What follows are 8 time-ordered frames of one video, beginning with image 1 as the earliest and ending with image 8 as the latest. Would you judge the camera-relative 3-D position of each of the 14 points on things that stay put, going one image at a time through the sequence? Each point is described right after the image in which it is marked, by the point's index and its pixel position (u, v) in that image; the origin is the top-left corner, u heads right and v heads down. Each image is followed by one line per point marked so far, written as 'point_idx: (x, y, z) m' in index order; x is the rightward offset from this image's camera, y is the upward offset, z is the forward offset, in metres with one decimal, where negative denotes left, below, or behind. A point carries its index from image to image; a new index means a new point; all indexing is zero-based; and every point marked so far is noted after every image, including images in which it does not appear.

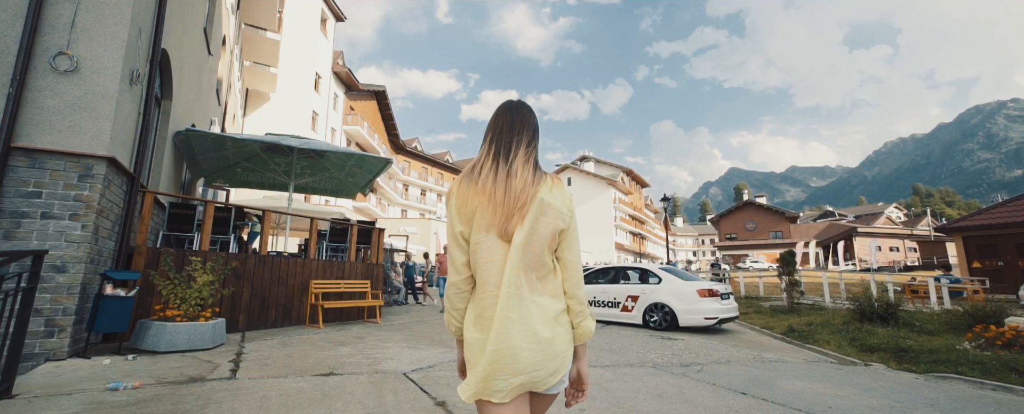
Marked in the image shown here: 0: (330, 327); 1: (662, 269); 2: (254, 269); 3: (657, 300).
0: (-3.4, -2.3, +7.2) m
1: (+3.4, -1.4, +8.5) m
2: (-4.5, -1.1, +6.6) m
3: (+3.1, -2.0, +8.0) m
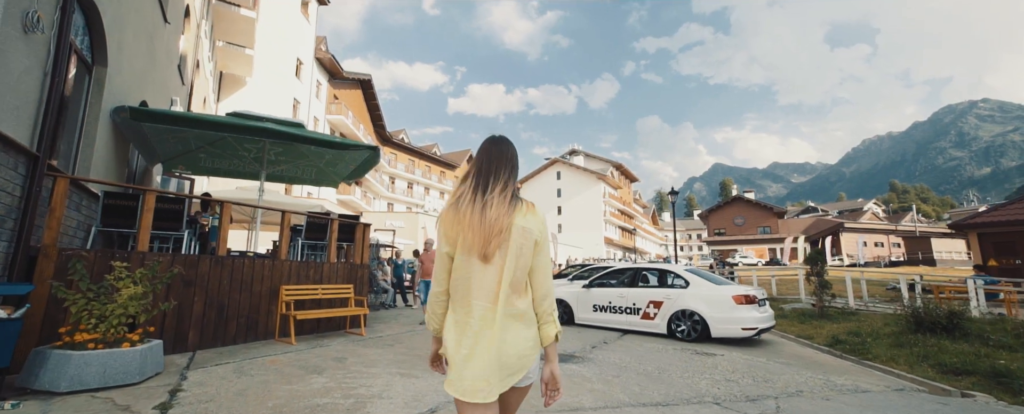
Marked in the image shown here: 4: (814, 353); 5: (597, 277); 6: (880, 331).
0: (-3.3, -2.1, +6.0) m
1: (+3.5, -1.3, +7.5) m
2: (-4.3, -0.9, +5.4) m
3: (+3.2, -1.8, +7.0) m
4: (+5.0, -2.4, +6.3) m
5: (+1.9, -1.6, +8.6) m
6: (+6.6, -2.2, +6.8) m
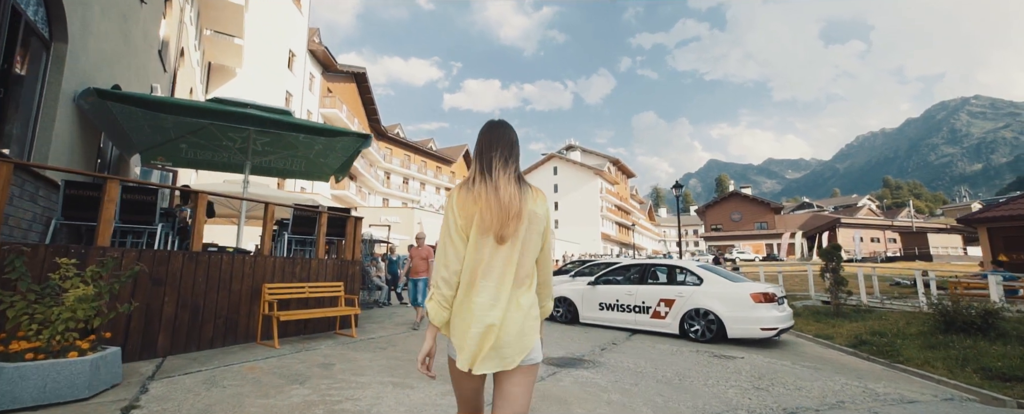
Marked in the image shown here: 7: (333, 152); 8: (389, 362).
0: (-3.2, -2.0, +5.5) m
1: (+3.5, -1.1, +7.1) m
2: (-4.2, -0.8, +4.9) m
3: (+3.2, -1.7, +6.6) m
4: (+5.0, -2.3, +5.9) m
5: (+1.9, -1.4, +8.1) m
6: (+6.6, -2.1, +6.4) m
7: (-4.7, +1.5, +9.9) m
8: (-1.5, -2.0, +4.8) m
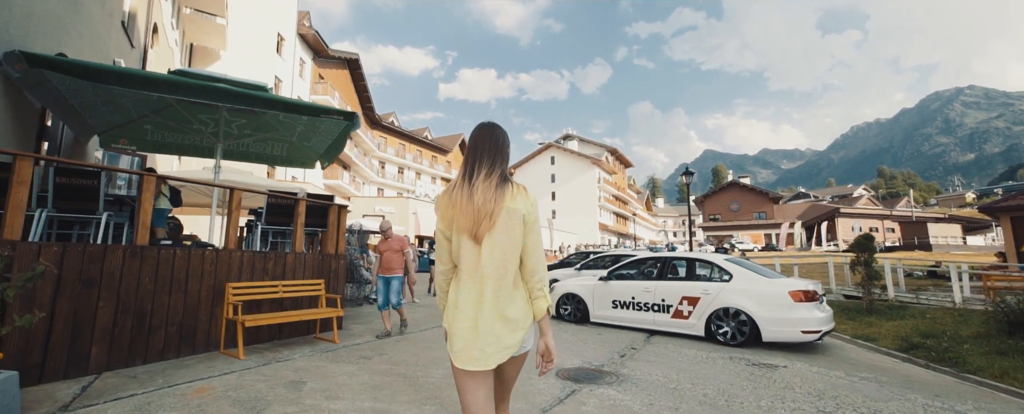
0: (-3.1, -1.8, +4.7) m
1: (+3.6, -0.9, +6.3) m
2: (-4.1, -0.7, +4.0) m
3: (+3.3, -1.5, +5.8) m
4: (+5.1, -2.1, +5.2) m
5: (+2.0, -1.2, +7.3) m
6: (+6.7, -1.9, +5.7) m
7: (-4.6, +1.7, +9.0) m
8: (-1.5, -1.8, +4.0) m
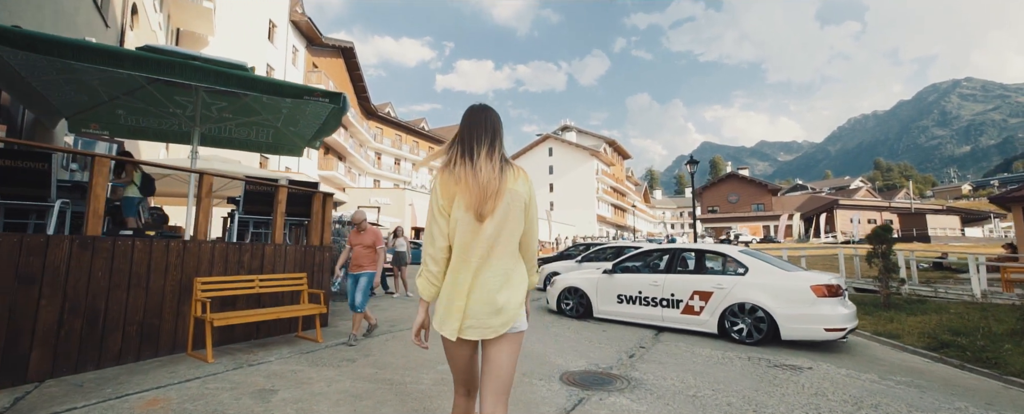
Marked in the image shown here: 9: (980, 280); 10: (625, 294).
0: (-3.2, -1.7, +4.2) m
1: (+3.6, -0.7, +5.9) m
2: (-4.1, -0.5, +3.5) m
3: (+3.3, -1.3, +5.4) m
4: (+5.1, -1.9, +4.8) m
5: (+2.0, -1.0, +6.9) m
6: (+6.7, -1.7, +5.3) m
7: (-4.7, +2.0, +8.5) m
8: (-1.5, -1.7, +3.5) m
9: (+10.3, -1.6, +8.4) m
10: (+1.9, -1.5, +6.5) m
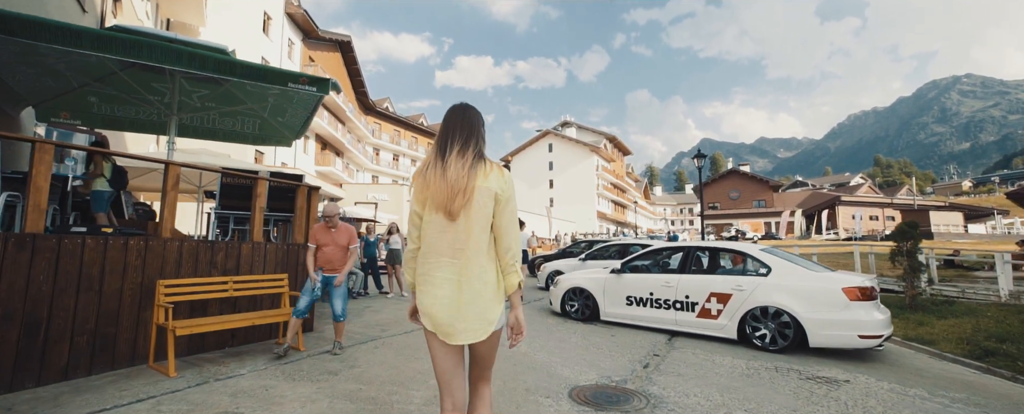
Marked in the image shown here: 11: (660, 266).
0: (-3.1, -1.6, +3.8) m
1: (+3.6, -0.6, +5.4) m
2: (-4.1, -0.5, +3.0) m
3: (+3.3, -1.2, +5.0) m
4: (+5.1, -1.9, +4.3) m
5: (+2.0, -0.9, +6.4) m
6: (+6.7, -1.6, +4.8) m
7: (-4.6, +2.1, +8.0) m
8: (-1.4, -1.6, +3.1) m
9: (+10.4, -1.5, +8.0) m
10: (+2.0, -1.4, +6.0) m
11: (+2.4, -1.0, +6.2) m
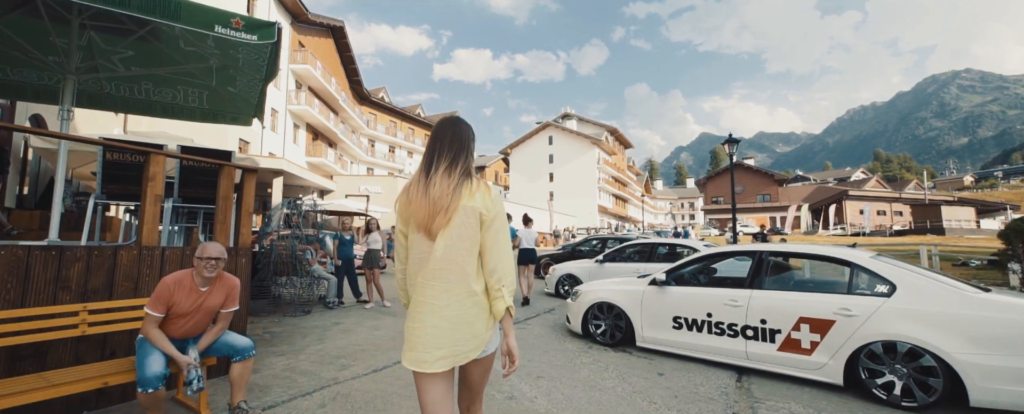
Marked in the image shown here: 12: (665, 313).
0: (-3.0, -1.5, +2.2) m
1: (+3.7, -0.5, +3.9) m
2: (-4.0, -0.4, +1.4) m
3: (+3.4, -1.2, +3.4) m
4: (+5.2, -1.8, +2.8) m
5: (+2.1, -0.8, +4.9) m
6: (+6.8, -1.5, +3.3) m
7: (-4.5, +2.2, +6.3) m
8: (-1.3, -1.5, +1.5) m
9: (+10.5, -1.4, +6.5) m
10: (+2.1, -1.3, +4.5) m
11: (+2.5, -0.8, +4.6) m
12: (+1.9, -1.3, +4.7) m
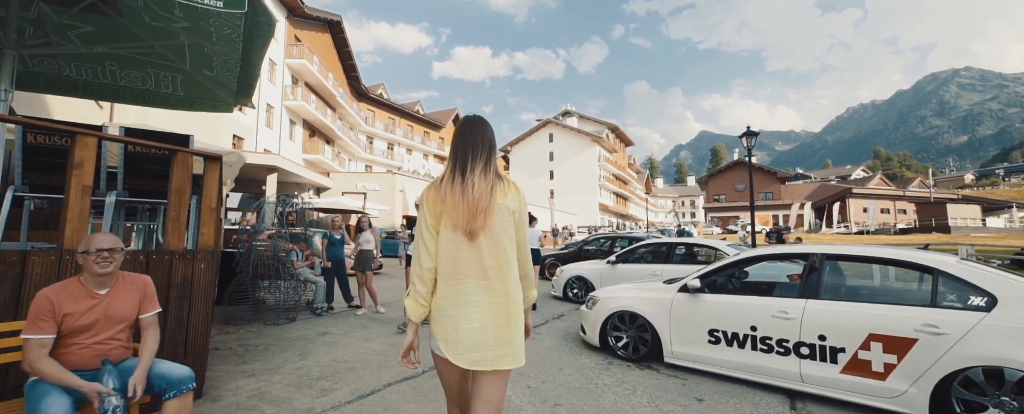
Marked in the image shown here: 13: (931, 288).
0: (-2.9, -1.5, +1.5) m
1: (+3.8, -0.5, +3.2) m
2: (-3.9, -0.3, +0.8) m
3: (+3.5, -1.1, +2.8) m
4: (+5.3, -1.7, +2.1) m
5: (+2.2, -0.7, +4.2) m
6: (+6.9, -1.5, +2.7) m
7: (-4.4, +2.3, +5.7) m
8: (-1.2, -1.5, +0.9) m
9: (+10.6, -1.3, +5.8) m
10: (+2.2, -1.2, +3.8) m
11: (+2.6, -0.8, +4.0) m
12: (+2.0, -1.2, +4.0) m
13: (+3.6, -0.7, +3.2) m
